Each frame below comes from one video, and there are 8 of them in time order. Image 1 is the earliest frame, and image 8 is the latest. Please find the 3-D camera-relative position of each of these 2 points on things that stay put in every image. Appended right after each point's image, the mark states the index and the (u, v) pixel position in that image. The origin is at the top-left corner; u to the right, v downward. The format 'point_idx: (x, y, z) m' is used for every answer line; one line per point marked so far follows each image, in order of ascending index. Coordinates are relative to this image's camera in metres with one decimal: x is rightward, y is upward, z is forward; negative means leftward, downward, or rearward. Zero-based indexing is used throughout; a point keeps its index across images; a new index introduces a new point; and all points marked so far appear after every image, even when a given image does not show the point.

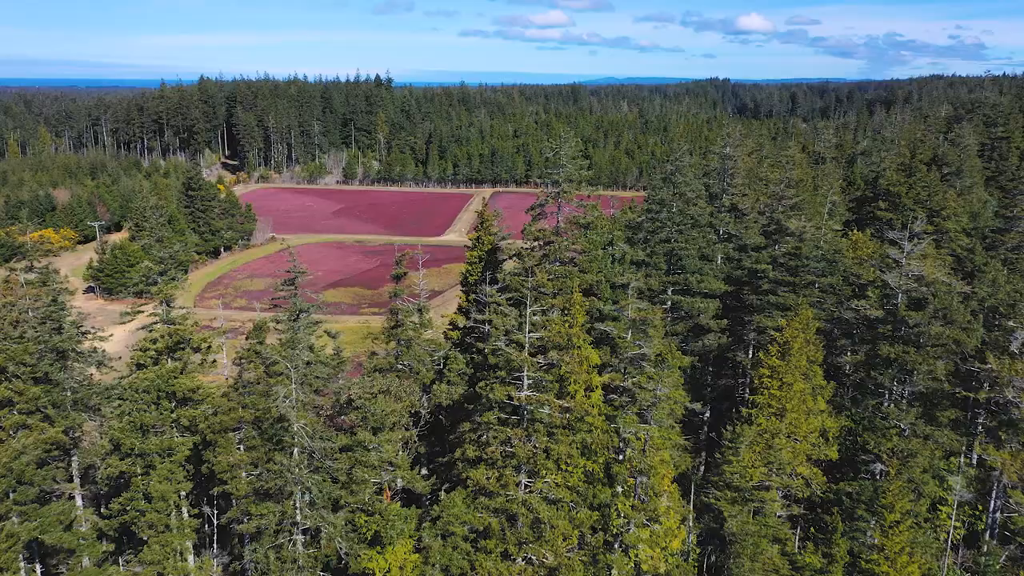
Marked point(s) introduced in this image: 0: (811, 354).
0: (+5.7, -1.3, +15.8) m
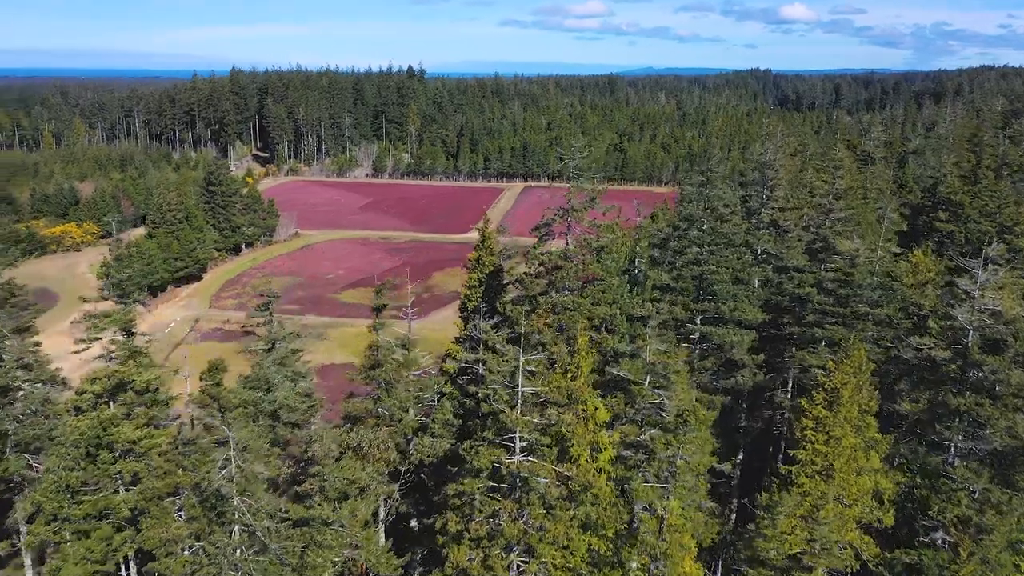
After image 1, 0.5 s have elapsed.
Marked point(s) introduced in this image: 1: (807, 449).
0: (+5.7, -1.9, +13.5) m
1: (+4.6, -2.5, +12.9) m
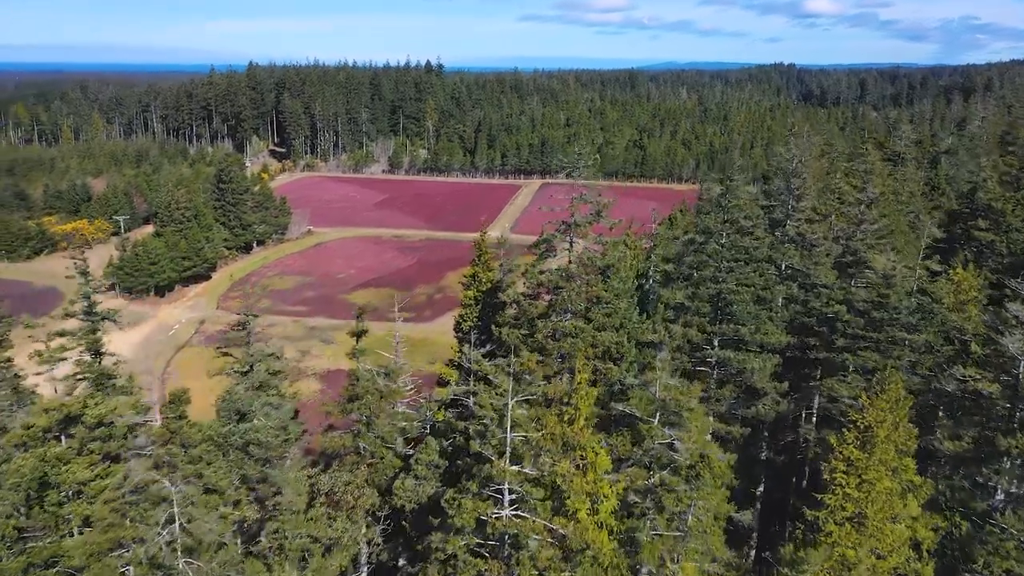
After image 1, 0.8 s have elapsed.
0: (+5.7, -2.2, +12.1) m
1: (+4.6, -2.9, +11.6) m
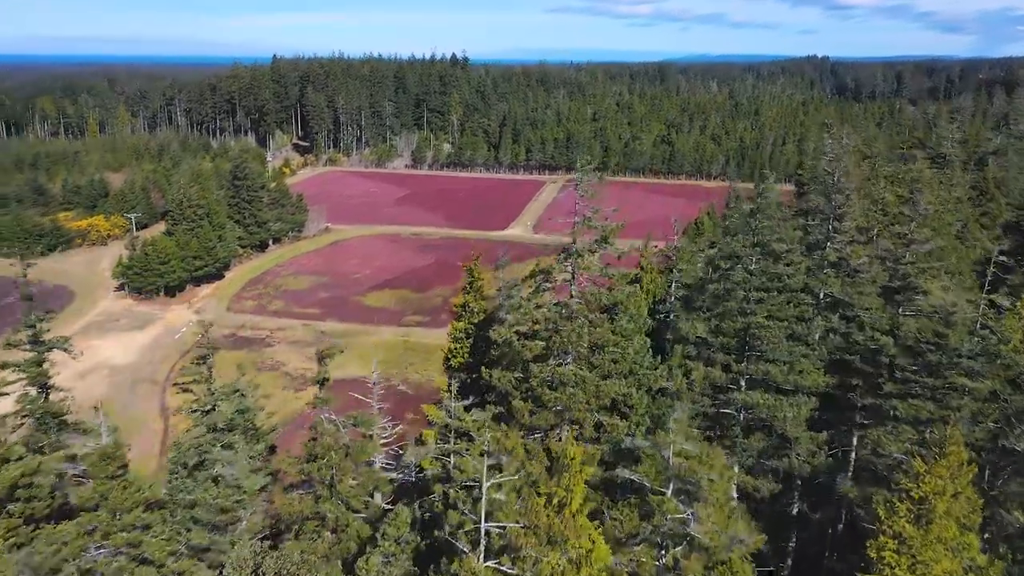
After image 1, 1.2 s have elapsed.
0: (+5.6, -2.8, +10.2) m
1: (+4.4, -3.4, +9.7) m
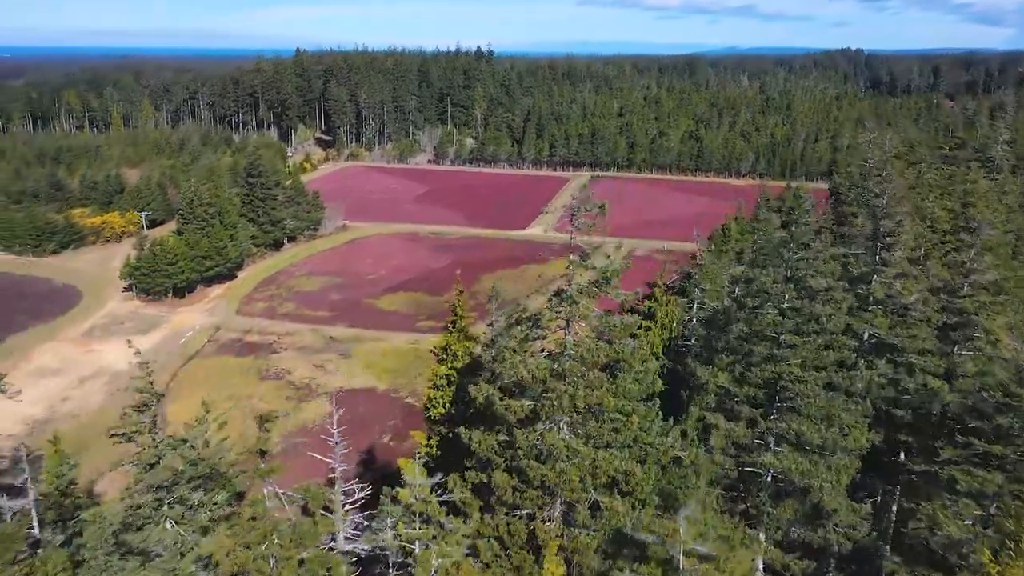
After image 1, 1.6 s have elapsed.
0: (+5.3, -3.3, +8.3) m
1: (+4.2, -4.0, +7.9) m
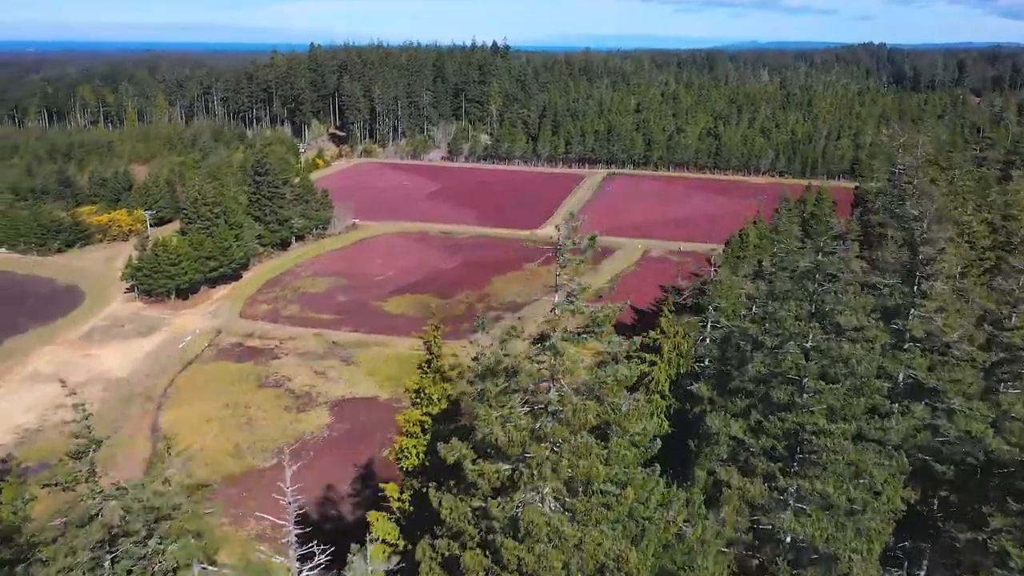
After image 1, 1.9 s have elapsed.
0: (+5.1, -3.7, +7.0) m
1: (+3.9, -4.4, +6.6) m
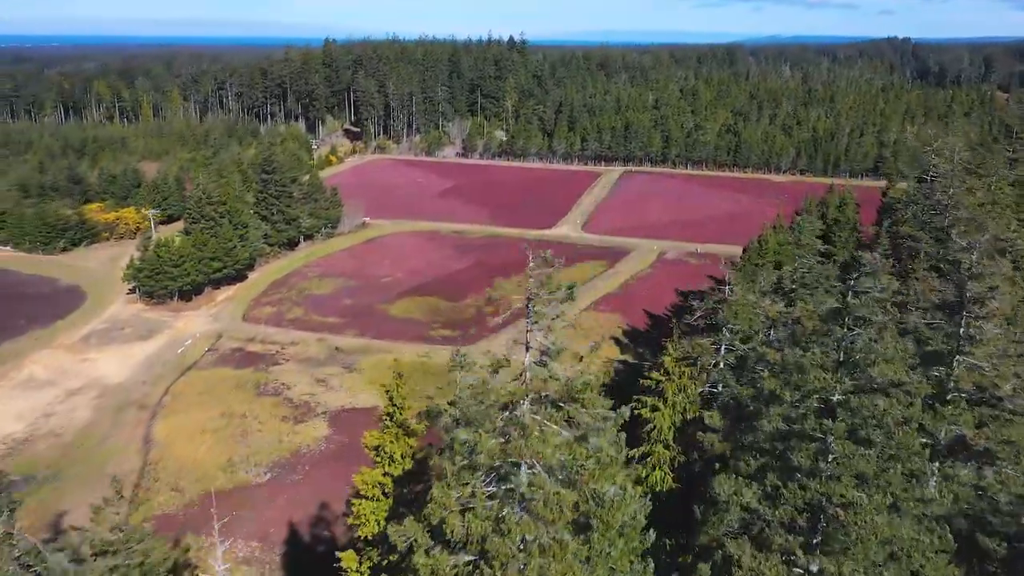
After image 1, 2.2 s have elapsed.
0: (+4.8, -4.2, +5.7) m
1: (+3.6, -4.8, +5.3) m
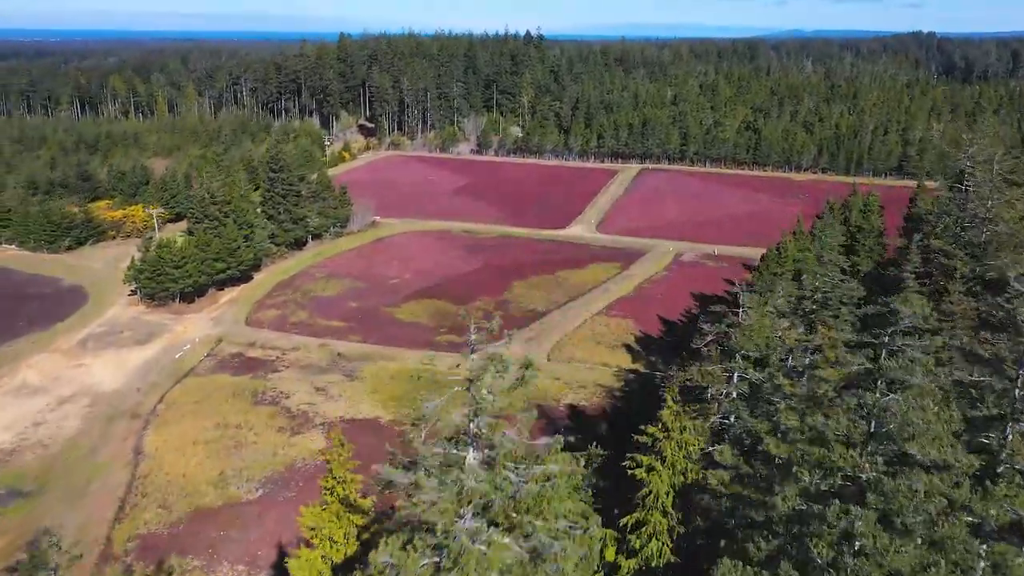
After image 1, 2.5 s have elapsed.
0: (+4.4, -4.6, +4.3) m
1: (+3.3, -5.2, +4.0) m
